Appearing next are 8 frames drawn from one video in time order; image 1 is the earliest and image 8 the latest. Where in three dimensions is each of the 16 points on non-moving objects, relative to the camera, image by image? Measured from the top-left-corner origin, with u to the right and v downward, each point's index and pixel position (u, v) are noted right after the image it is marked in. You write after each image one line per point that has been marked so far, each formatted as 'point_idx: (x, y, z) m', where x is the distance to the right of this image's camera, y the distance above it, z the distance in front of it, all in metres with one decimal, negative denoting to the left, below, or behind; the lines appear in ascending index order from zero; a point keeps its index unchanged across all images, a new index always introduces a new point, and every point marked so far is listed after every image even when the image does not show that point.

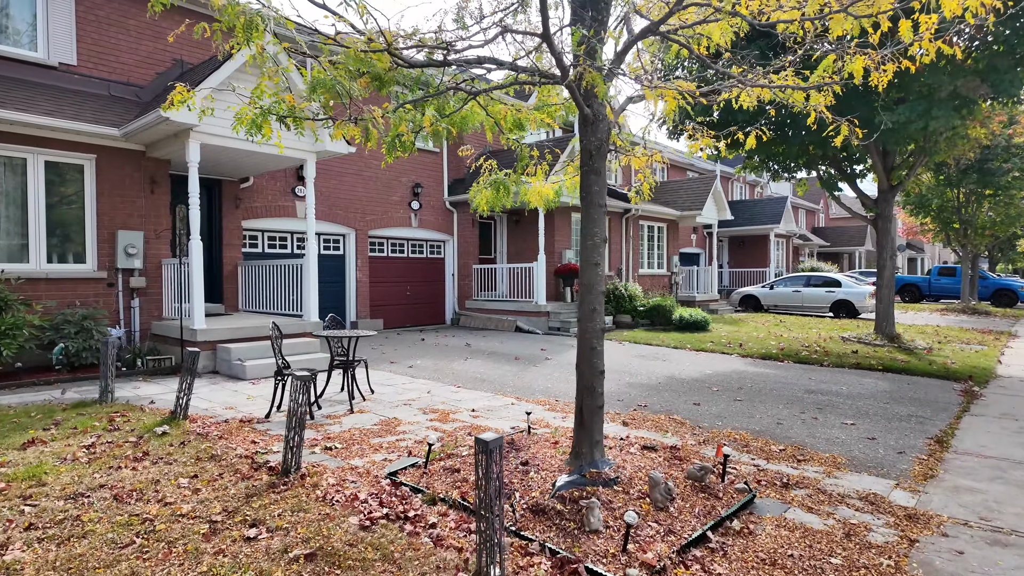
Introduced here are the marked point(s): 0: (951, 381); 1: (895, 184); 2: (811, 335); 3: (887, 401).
0: (+6.5, -1.4, +8.8) m
1: (+7.9, +2.2, +12.3) m
2: (+6.8, -1.1, +13.7) m
3: (+4.7, -1.4, +7.5) m
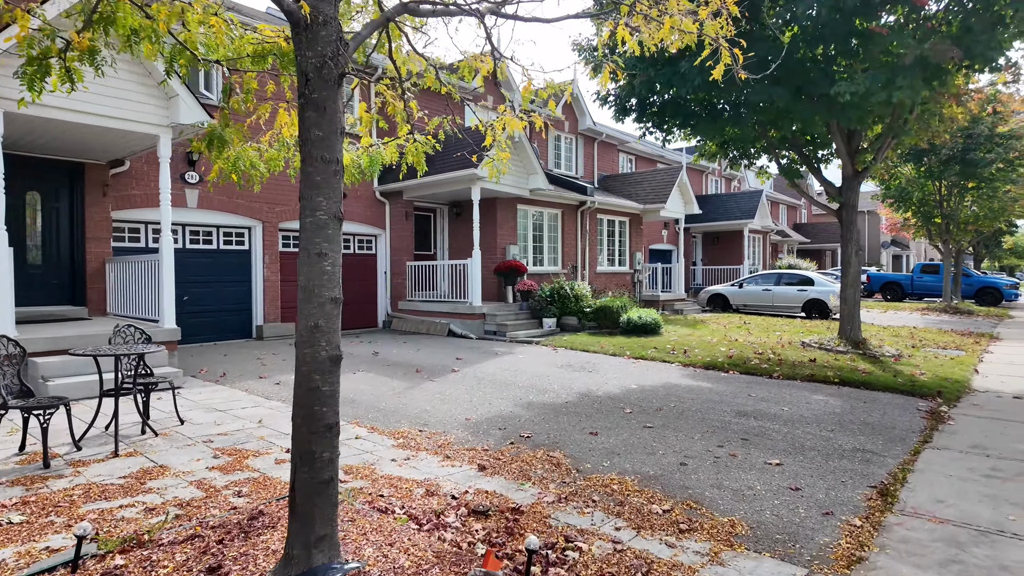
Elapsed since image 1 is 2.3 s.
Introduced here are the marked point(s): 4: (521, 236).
0: (+5.0, -1.4, +7.4) m
1: (+6.4, +2.2, +10.9) m
2: (+5.3, -1.1, +12.3) m
3: (+3.3, -1.4, +6.1) m
4: (+0.2, +1.4, +15.9) m
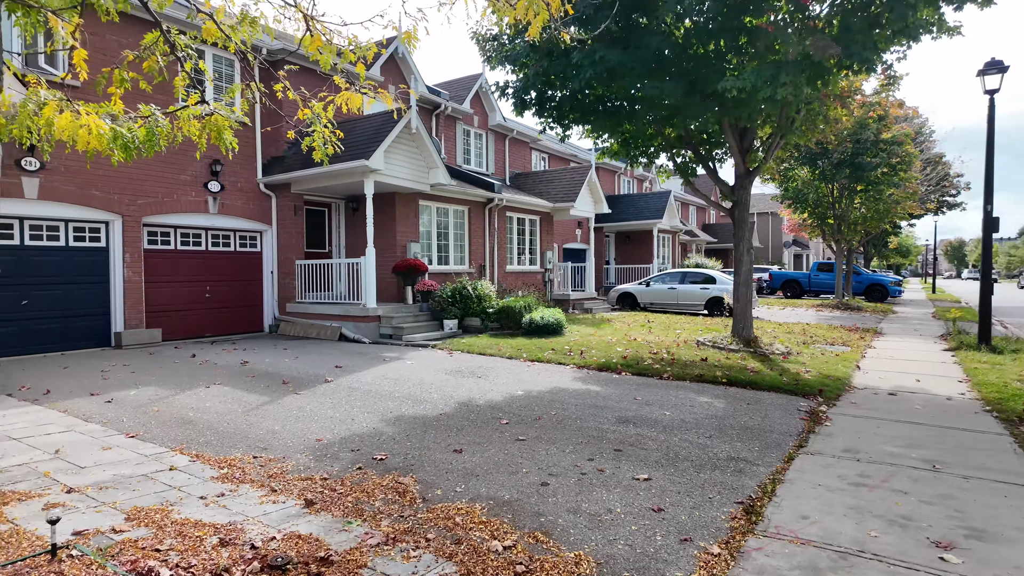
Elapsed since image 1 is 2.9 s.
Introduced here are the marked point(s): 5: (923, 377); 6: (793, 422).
0: (+3.5, -1.4, +7.3) m
1: (+4.4, +2.2, +10.9) m
2: (+3.2, -1.0, +12.2) m
3: (+1.9, -1.4, +5.8) m
4: (-2.3, +1.4, +15.2) m
5: (+6.2, -1.3, +8.9) m
6: (+3.0, -1.4, +6.3) m
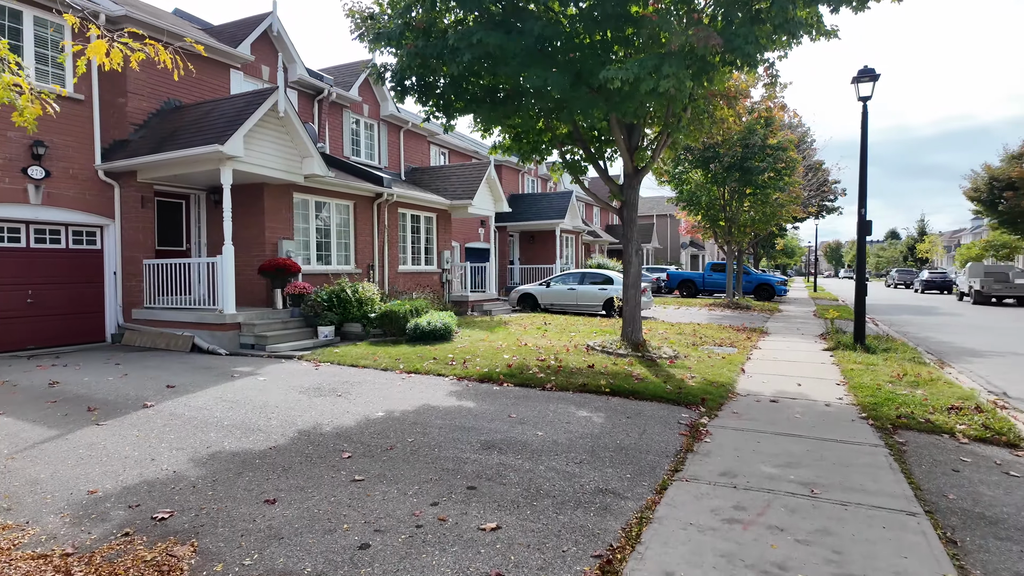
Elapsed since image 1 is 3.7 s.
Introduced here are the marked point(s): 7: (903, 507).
0: (+1.9, -1.4, +6.9) m
1: (+2.3, +2.2, +10.6) m
2: (+0.9, -1.1, +11.6) m
3: (+0.6, -1.5, +5.1) m
4: (-4.9, +1.3, +13.8) m
5: (+4.3, -1.4, +8.9) m
6: (+1.6, -1.5, +5.8) m
7: (+2.7, -1.5, +4.2) m
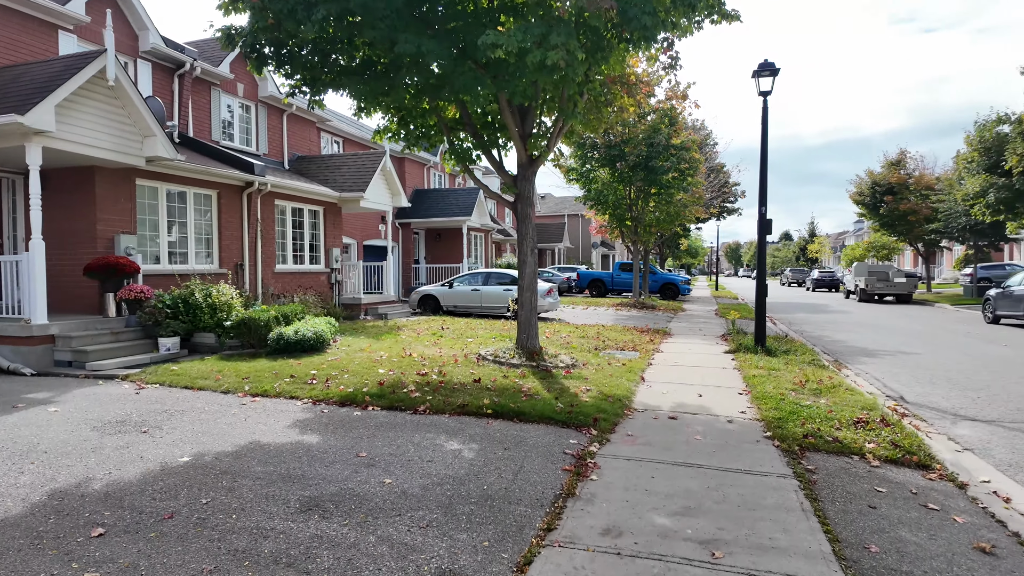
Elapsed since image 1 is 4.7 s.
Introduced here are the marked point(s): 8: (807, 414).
0: (+0.5, -1.5, +5.9) m
1: (+0.4, +2.1, +9.6) m
2: (-1.1, -1.1, +10.4) m
3: (-0.5, -1.5, +4.0) m
4: (-7.2, +1.3, +11.8) m
5: (+2.6, -1.4, +8.2) m
6: (+0.3, -1.5, +4.7) m
7: (+1.7, -1.6, +3.3) m
8: (+3.3, -1.4, +6.7) m
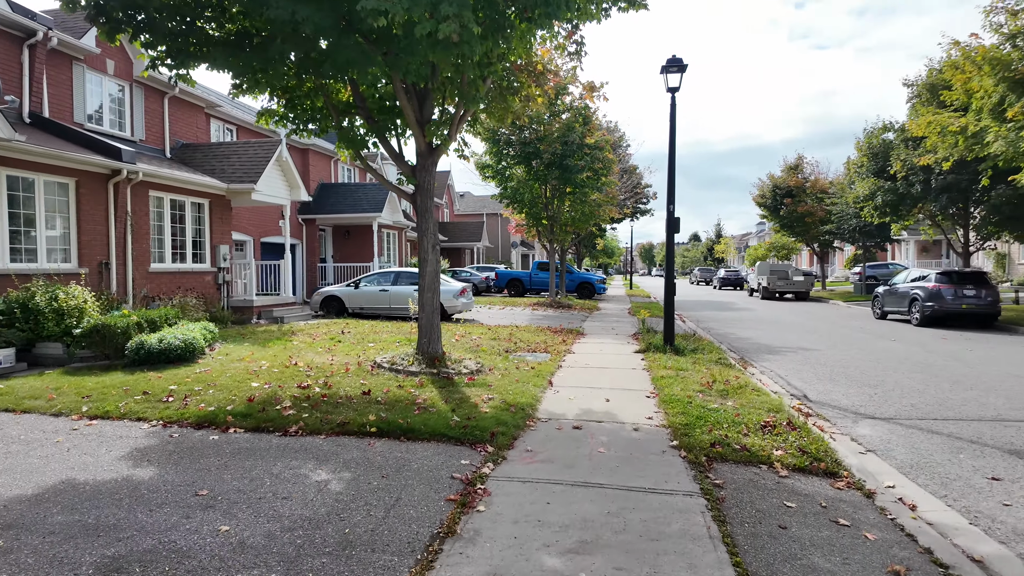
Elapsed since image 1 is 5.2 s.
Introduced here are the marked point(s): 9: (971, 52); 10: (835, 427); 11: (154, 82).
0: (-0.5, -1.5, +5.2) m
1: (-1.1, +2.1, +8.8) m
2: (-2.7, -1.1, +9.5) m
3: (-1.3, -1.6, +3.2) m
4: (-8.9, +1.2, +10.0) m
5: (+1.3, -1.4, +7.8) m
6: (-0.5, -1.5, +4.0) m
7: (+1.0, -1.6, +2.8) m
8: (+2.2, -1.4, +6.4) m
9: (+13.2, +6.8, +17.1) m
10: (+3.7, -1.6, +6.8) m
11: (-9.5, +5.5, +15.9) m
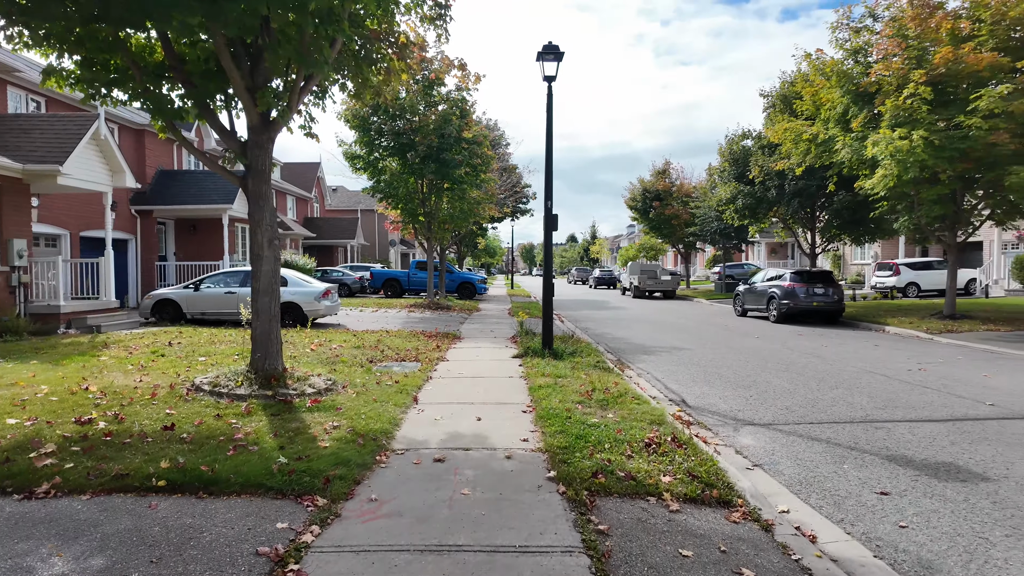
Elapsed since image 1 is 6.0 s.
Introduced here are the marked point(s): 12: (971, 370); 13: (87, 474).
0: (-1.6, -1.5, +4.0) m
1: (-3.0, +2.1, +7.4) m
2: (-4.6, -1.2, +7.8) m
3: (-2.0, -1.6, +1.8) m
4: (-10.8, +1.2, +7.0) m
5: (-0.3, -1.4, +6.8) m
6: (-1.4, -1.6, +2.8) m
7: (+0.4, -1.6, +1.9) m
8: (+0.8, -1.4, +5.6) m
9: (+9.4, +6.8, +18.3) m
10: (+2.2, -1.6, +6.4) m
11: (-12.6, +5.4, +12.6) m
12: (+8.1, -1.4, +10.5) m
13: (-3.2, -1.4, +4.6) m
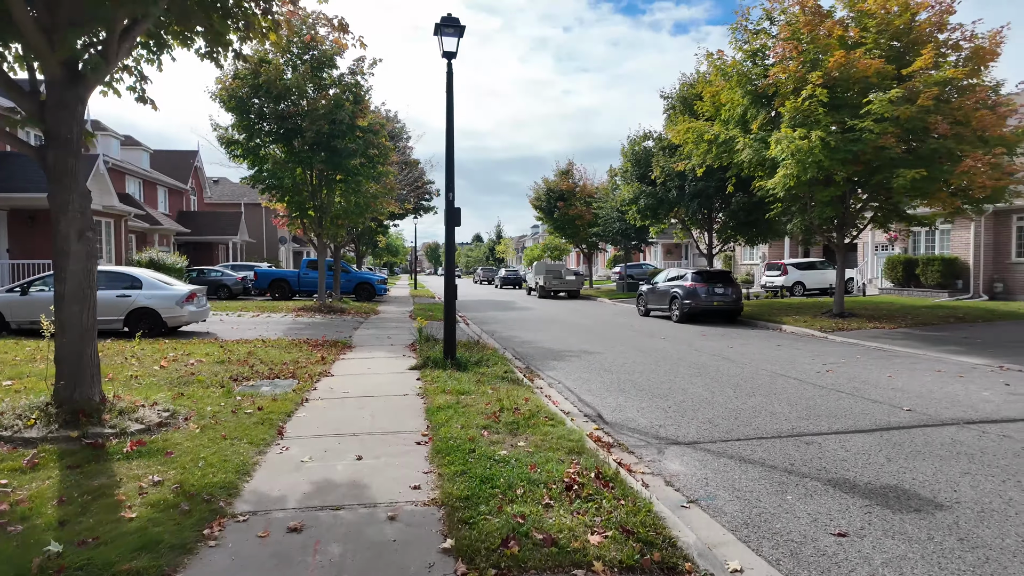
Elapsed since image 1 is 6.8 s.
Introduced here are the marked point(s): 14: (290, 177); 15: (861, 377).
0: (-2.1, -1.5, +2.5) m
1: (-4.1, +2.0, +5.7) m
2: (-5.7, -1.2, +5.8) m
3: (-2.2, -1.6, +0.3) m
4: (-11.8, +1.1, +4.1) m
5: (-1.3, -1.5, +5.5) m
6: (-1.8, -1.6, +1.4) m
7: (+0.1, -1.6, +0.8) m
8: (-0.1, -1.5, +4.6) m
9: (+6.4, +6.8, +18.4) m
10: (+1.2, -1.6, +5.5) m
11: (-14.4, +5.3, +9.4) m
12: (+6.4, -1.4, +10.5) m
13: (-3.8, -1.4, +2.9) m
14: (-7.4, +3.6, +19.6) m
15: (+5.7, -1.4, +9.7) m
